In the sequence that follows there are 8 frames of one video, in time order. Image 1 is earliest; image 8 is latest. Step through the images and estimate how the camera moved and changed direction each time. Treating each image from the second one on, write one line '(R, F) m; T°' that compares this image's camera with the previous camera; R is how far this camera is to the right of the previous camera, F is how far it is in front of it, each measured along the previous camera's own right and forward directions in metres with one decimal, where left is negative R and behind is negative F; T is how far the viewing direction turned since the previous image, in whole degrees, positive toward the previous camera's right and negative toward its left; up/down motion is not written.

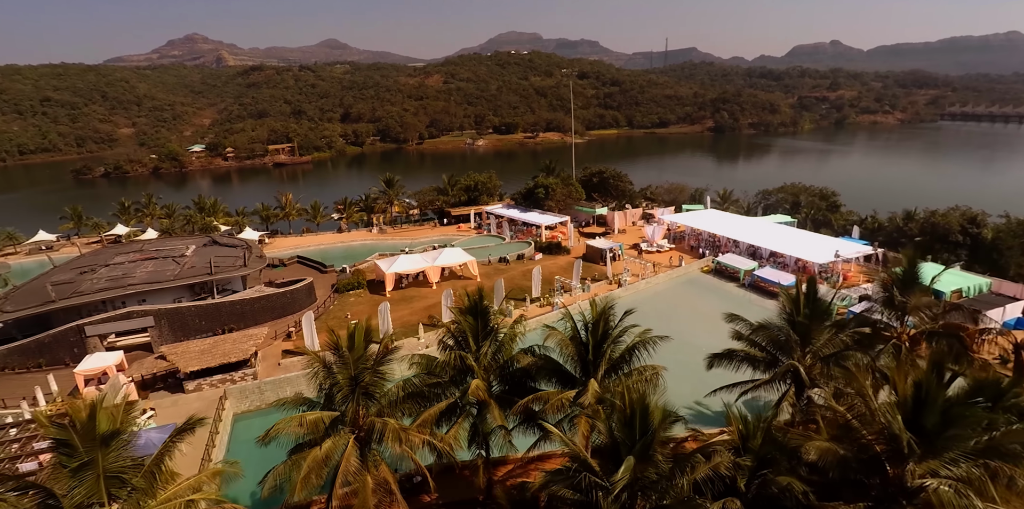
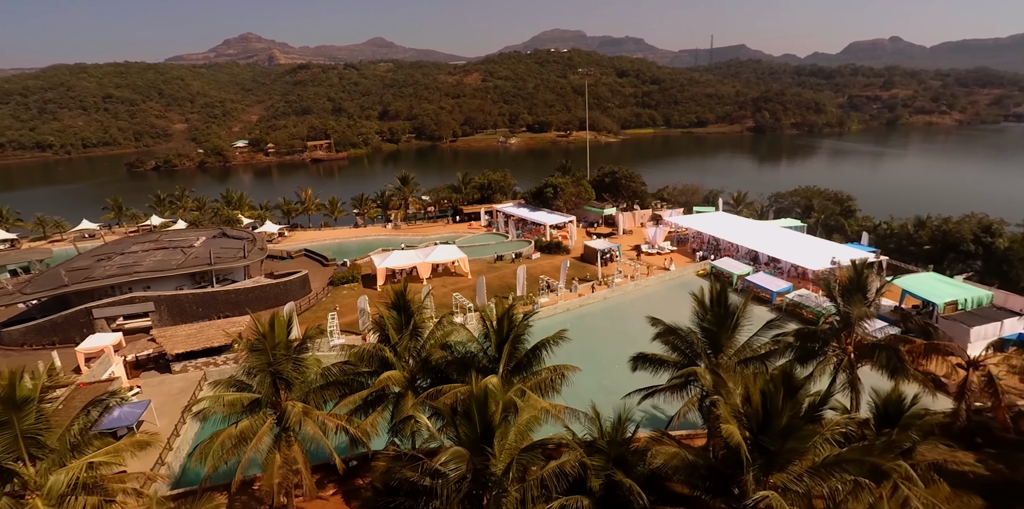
(+3.1, -0.3) m; -4°
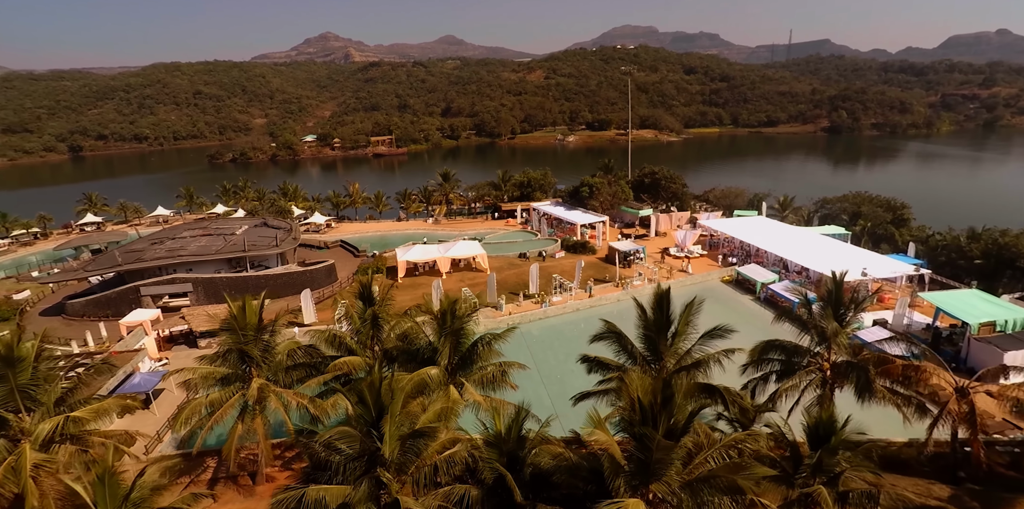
(+2.9, -0.2) m; -7°
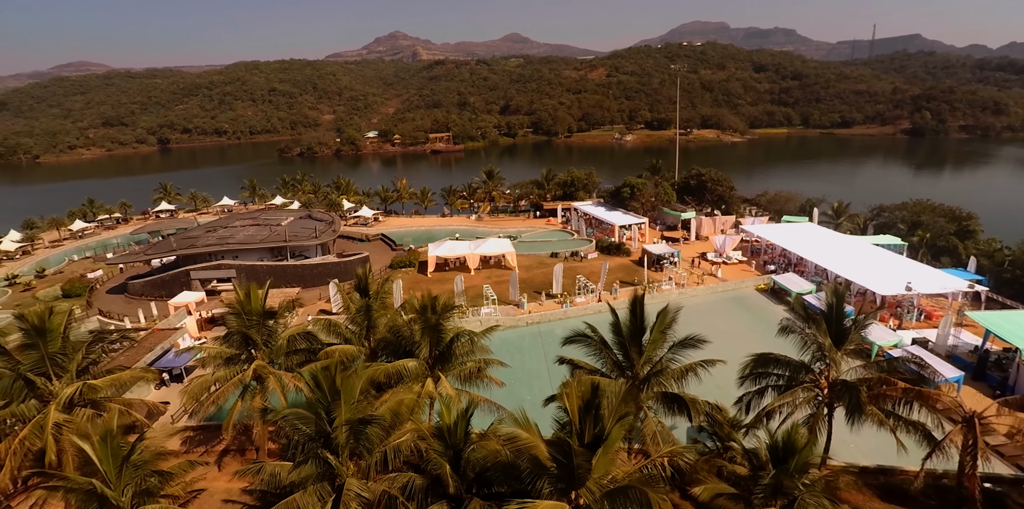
(+2.0, -0.1) m; -6°
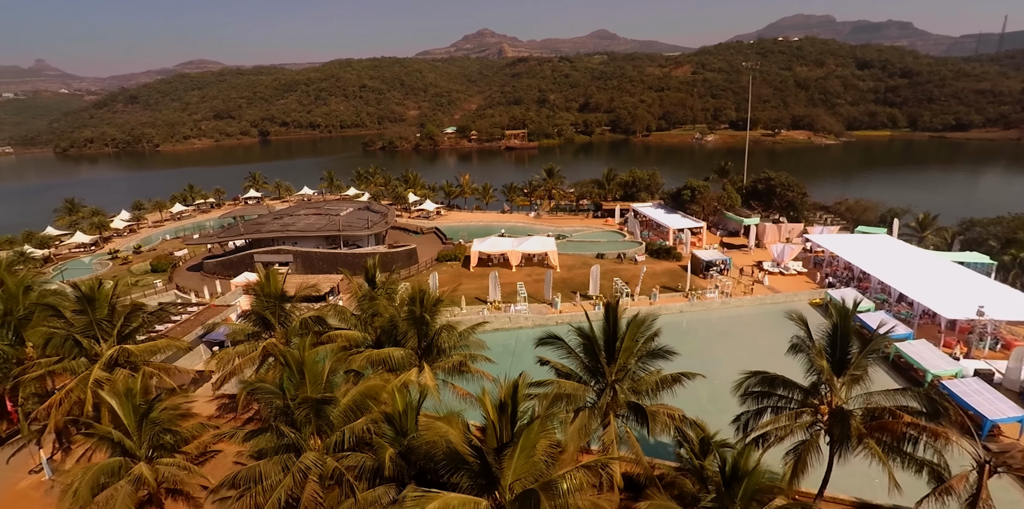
(+2.4, -0.1) m; -8°
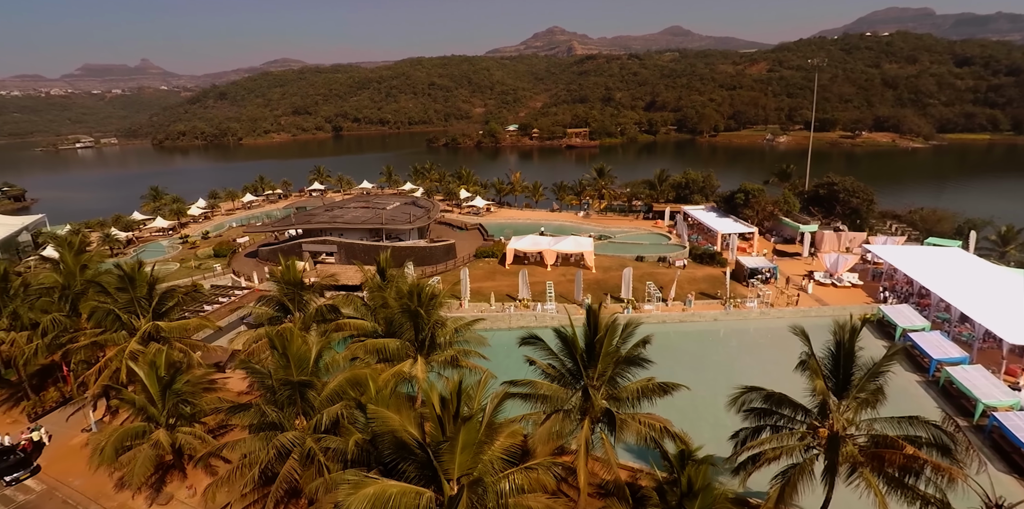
(+1.8, 0.0) m; -7°
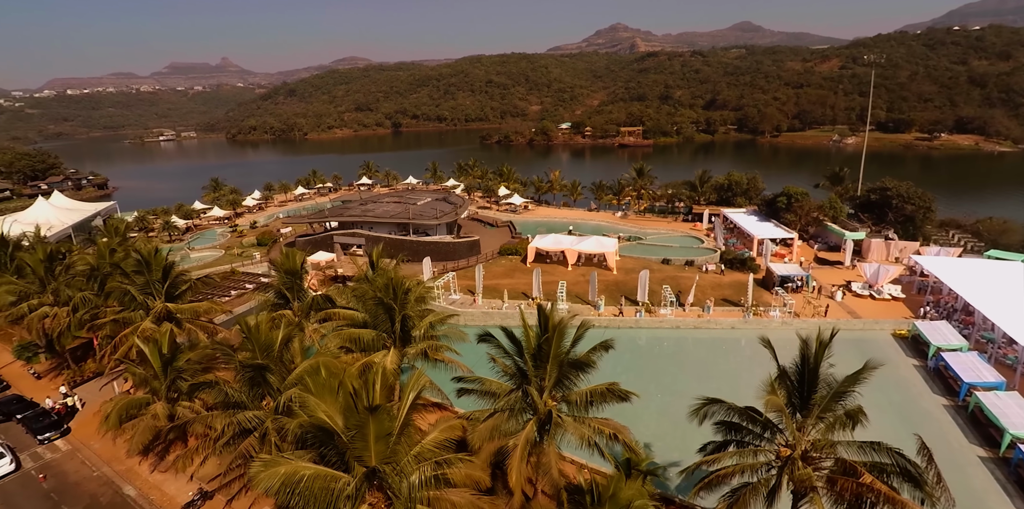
(+2.3, 0.0) m; -6°
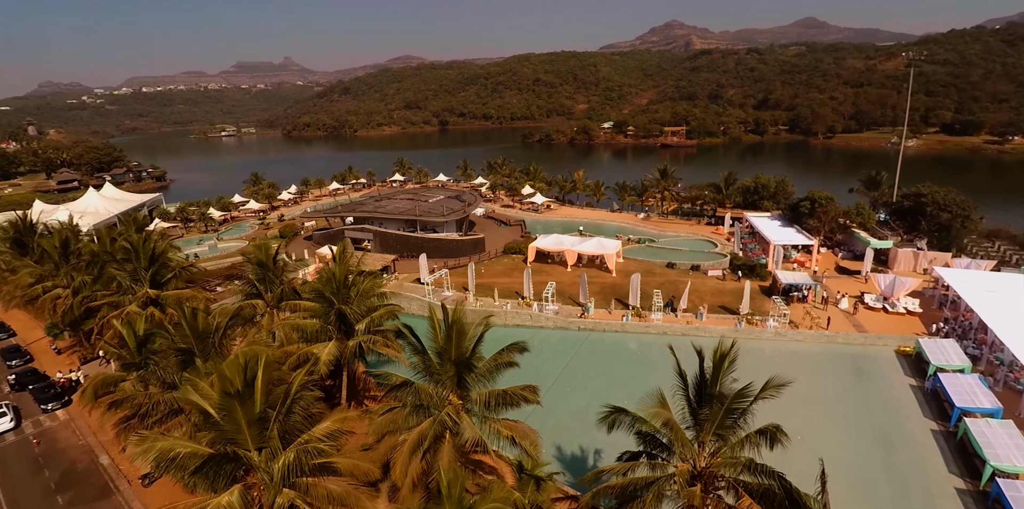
(+3.2, -0.1) m; -5°
